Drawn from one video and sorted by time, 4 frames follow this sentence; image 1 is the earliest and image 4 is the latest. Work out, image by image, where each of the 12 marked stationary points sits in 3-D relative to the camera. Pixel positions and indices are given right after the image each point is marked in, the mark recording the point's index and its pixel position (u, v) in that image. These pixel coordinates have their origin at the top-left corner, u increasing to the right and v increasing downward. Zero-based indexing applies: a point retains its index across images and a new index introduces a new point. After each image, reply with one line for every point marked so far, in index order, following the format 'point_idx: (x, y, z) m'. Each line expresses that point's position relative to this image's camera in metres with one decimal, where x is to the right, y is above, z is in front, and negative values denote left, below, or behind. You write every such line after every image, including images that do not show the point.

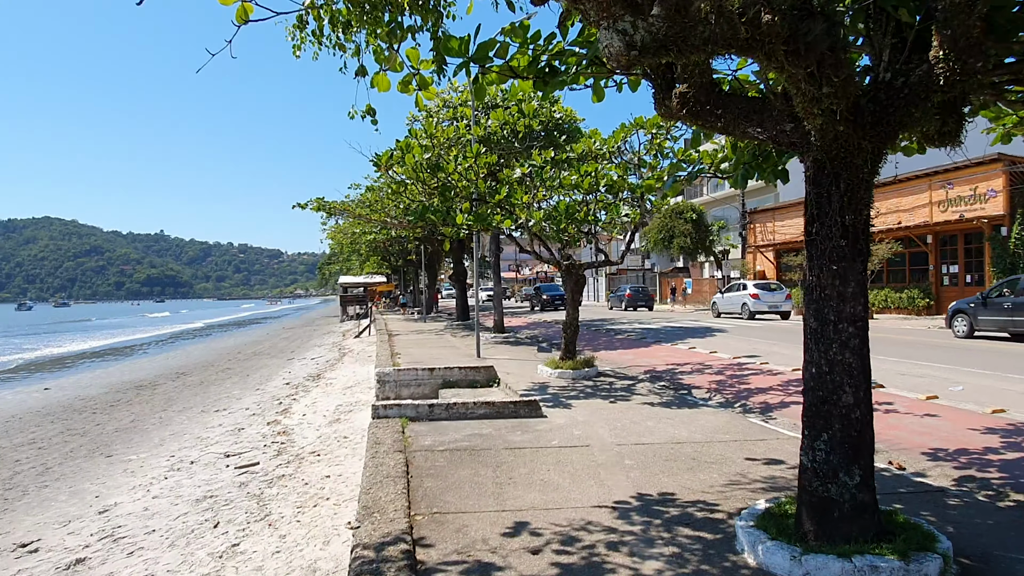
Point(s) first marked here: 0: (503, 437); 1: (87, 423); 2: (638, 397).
0: (-0.1, -1.4, +7.0) m
1: (-10.0, -3.2, +17.4) m
2: (+1.6, -1.4, +9.4) m
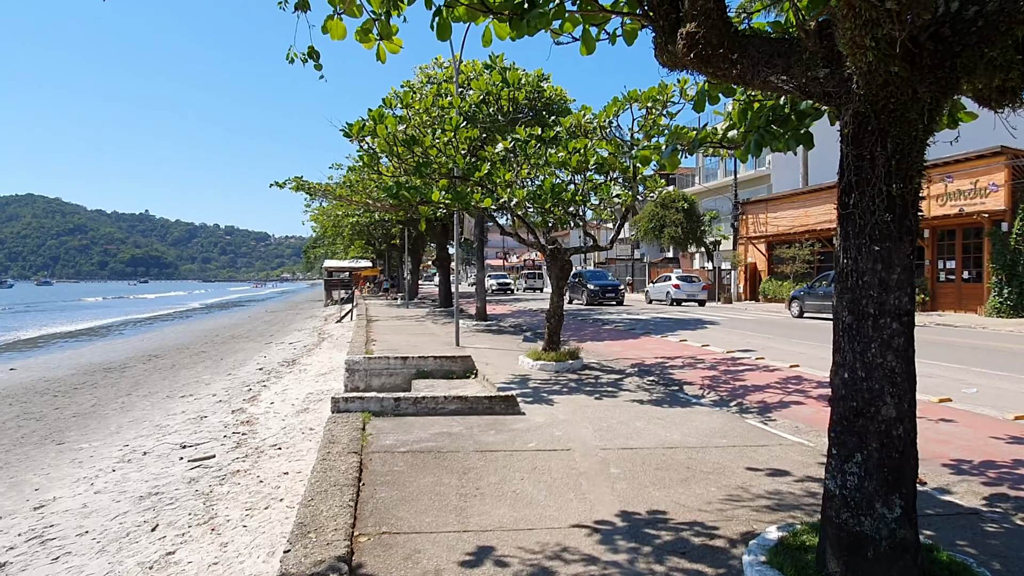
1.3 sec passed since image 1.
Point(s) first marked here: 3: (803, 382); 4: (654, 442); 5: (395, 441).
0: (-0.3, -1.3, +6.2) m
1: (-10.5, -2.7, +16.6) m
2: (+1.3, -1.2, +8.7) m
3: (+3.6, -1.2, +9.2) m
4: (+1.2, -1.3, +6.1) m
5: (-1.0, -1.3, +6.0) m
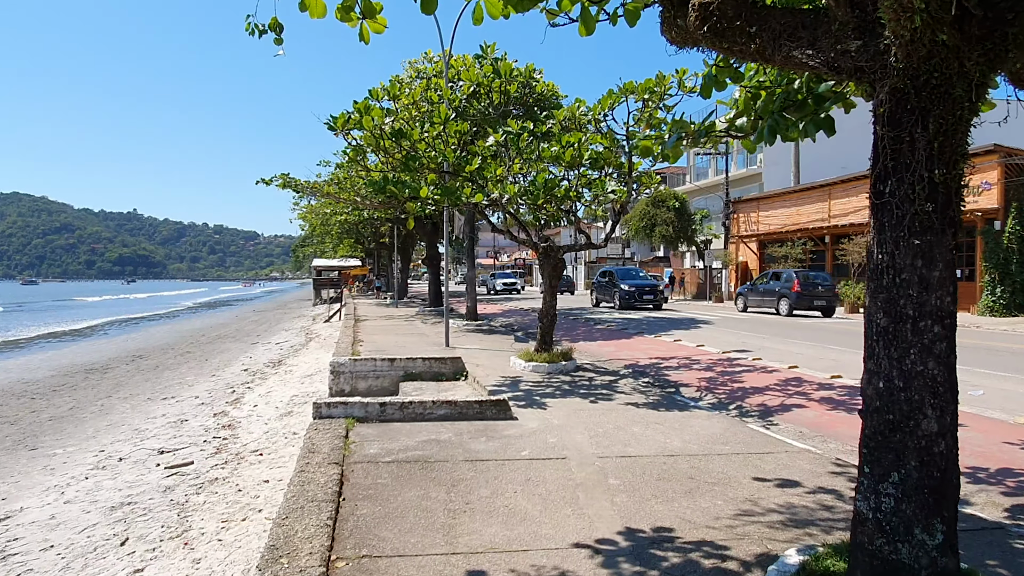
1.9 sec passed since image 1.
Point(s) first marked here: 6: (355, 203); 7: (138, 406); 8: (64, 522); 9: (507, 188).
0: (-0.4, -1.3, +5.9) m
1: (-10.7, -2.7, +16.1) m
2: (+1.2, -1.2, +8.3) m
3: (+3.5, -1.2, +8.9) m
4: (+1.1, -1.3, +5.7) m
5: (-1.0, -1.2, +5.7) m
6: (-3.5, +1.9, +16.4) m
7: (-7.8, -2.4, +15.3) m
8: (-4.5, -2.3, +7.4) m
9: (-0.1, +1.3, +9.3) m
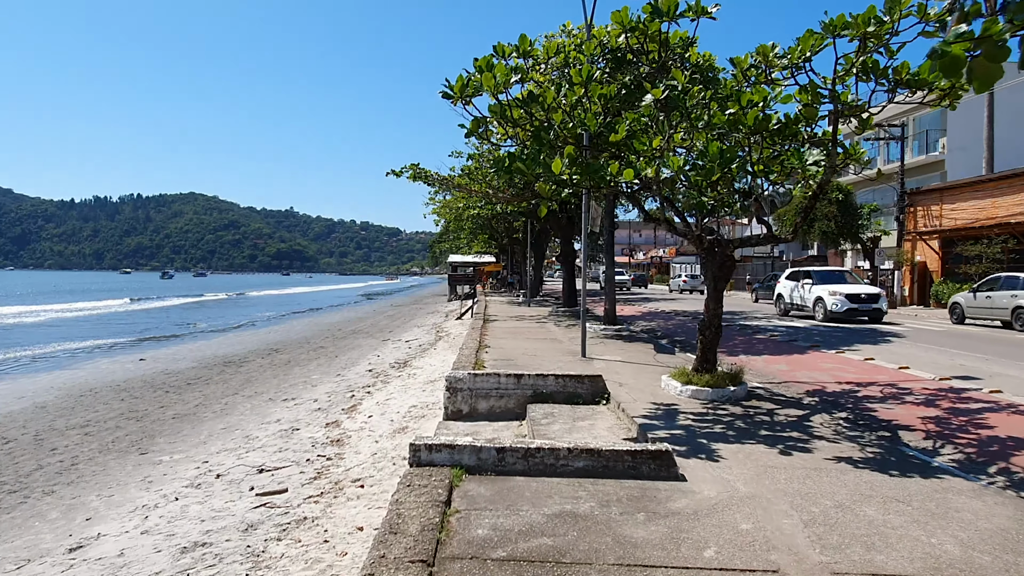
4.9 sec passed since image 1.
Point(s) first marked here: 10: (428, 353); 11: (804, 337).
0: (+0.5, -1.3, +4.0) m
1: (-7.8, -2.5, +15.9) m
2: (+2.6, -1.3, +6.1) m
3: (+5.0, -1.3, +6.3) m
4: (+2.0, -1.3, +3.6) m
5: (-0.1, -1.3, +3.9) m
6: (-0.6, +1.9, +14.9) m
7: (-5.0, -2.4, +14.6) m
8: (-3.2, -2.3, +6.2) m
9: (+1.5, +1.2, +7.2) m
10: (-2.2, -1.7, +19.5) m
11: (+5.7, -1.0, +14.5) m
